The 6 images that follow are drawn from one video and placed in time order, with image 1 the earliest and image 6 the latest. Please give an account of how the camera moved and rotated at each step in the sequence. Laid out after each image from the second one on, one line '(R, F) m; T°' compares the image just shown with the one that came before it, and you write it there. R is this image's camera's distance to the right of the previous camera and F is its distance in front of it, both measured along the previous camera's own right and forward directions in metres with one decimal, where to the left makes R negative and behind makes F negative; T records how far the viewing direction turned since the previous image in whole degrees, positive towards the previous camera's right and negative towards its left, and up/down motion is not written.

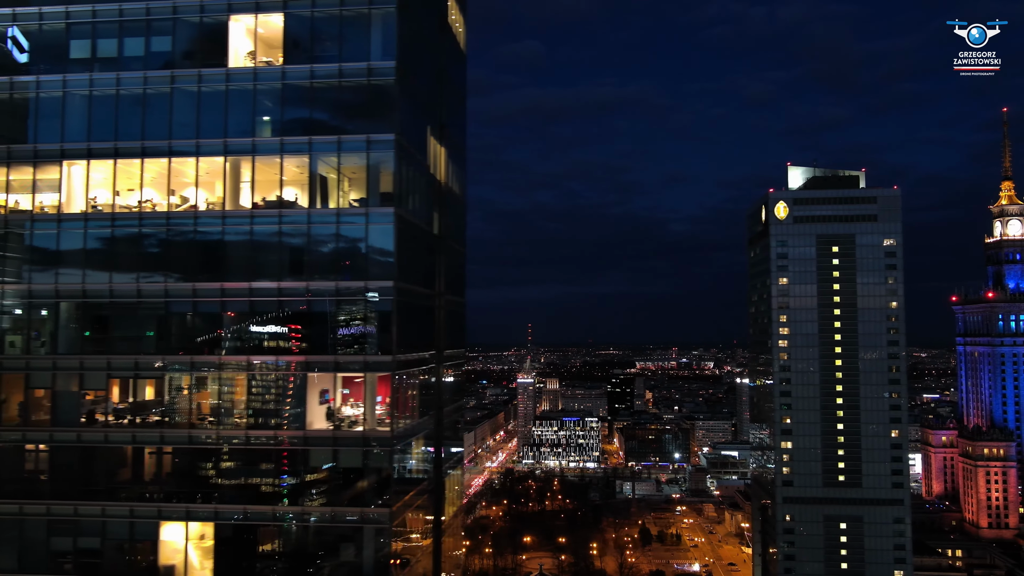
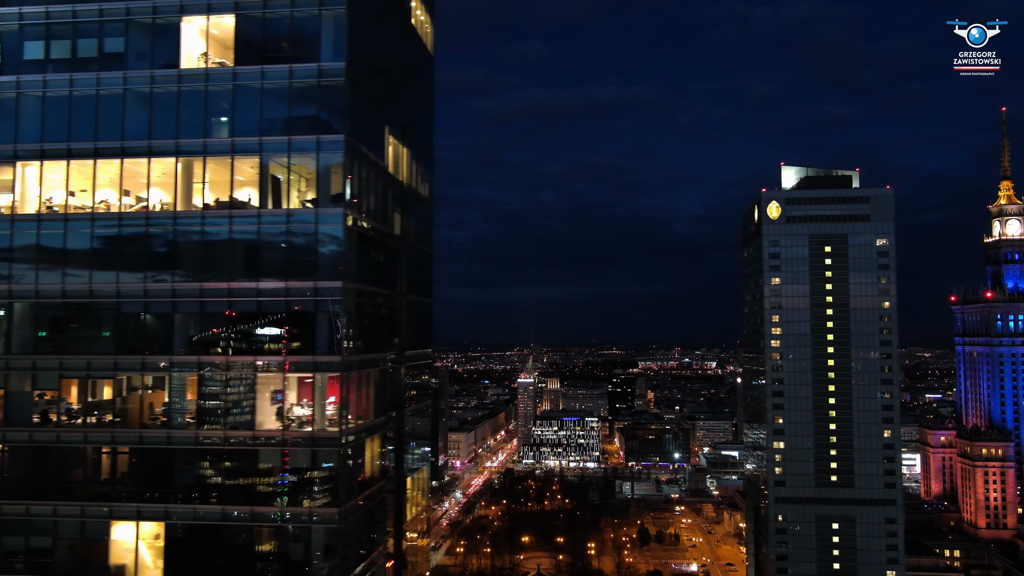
(+0.7, 0.0) m; 0°
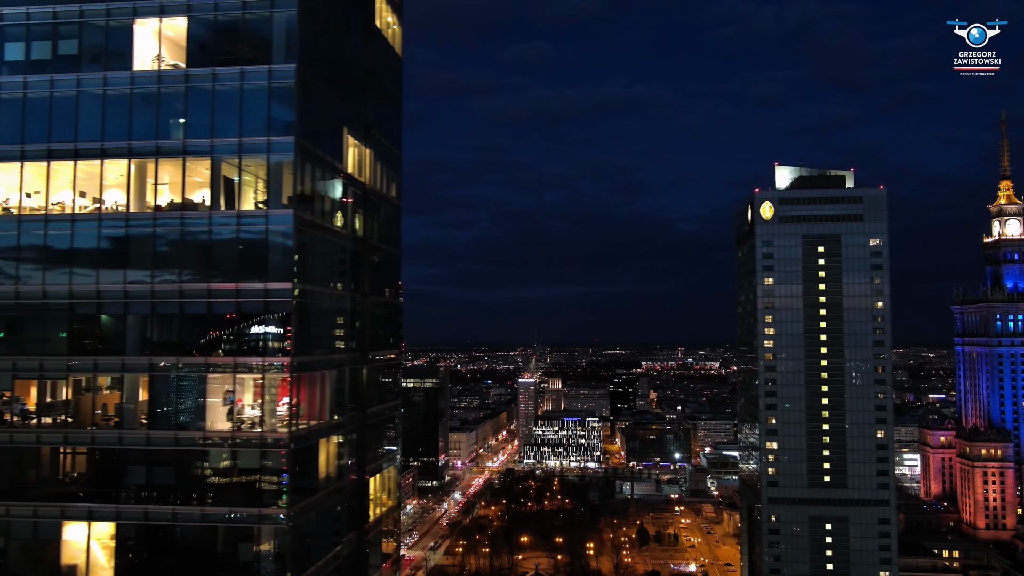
(+0.7, 0.0) m; 0°
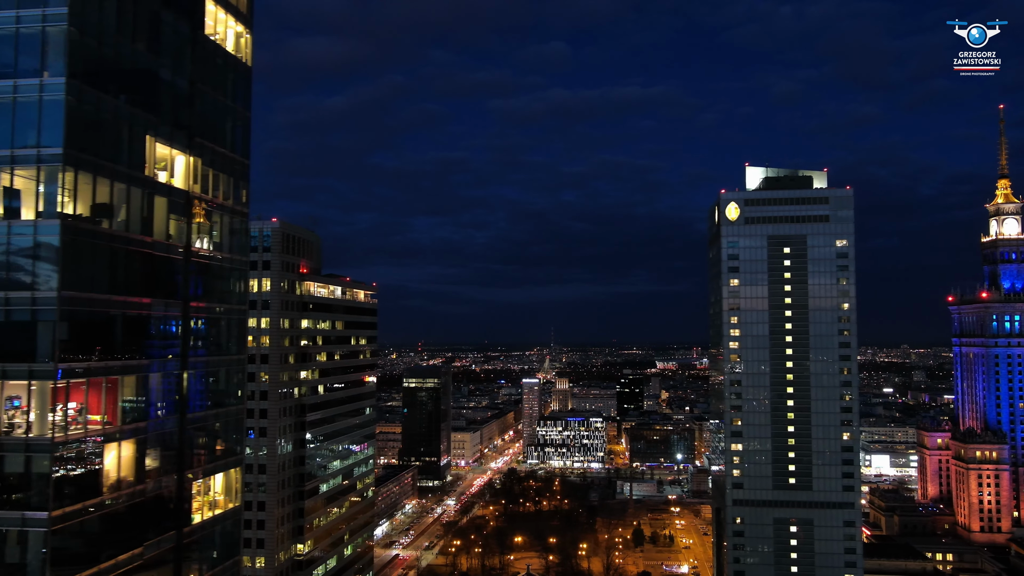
(+3.6, -0.2) m; -1°
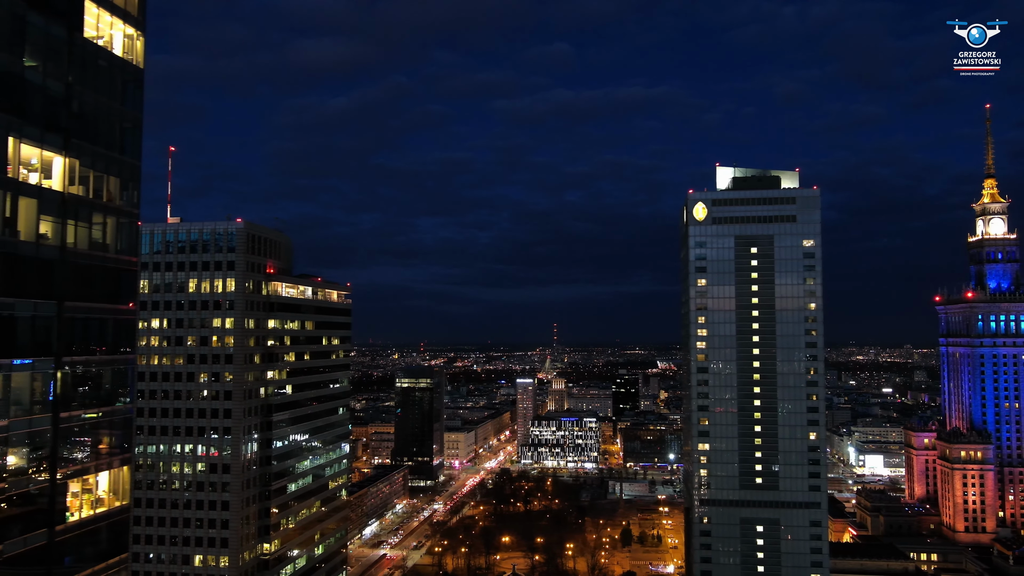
(+2.5, 0.0) m; 0°
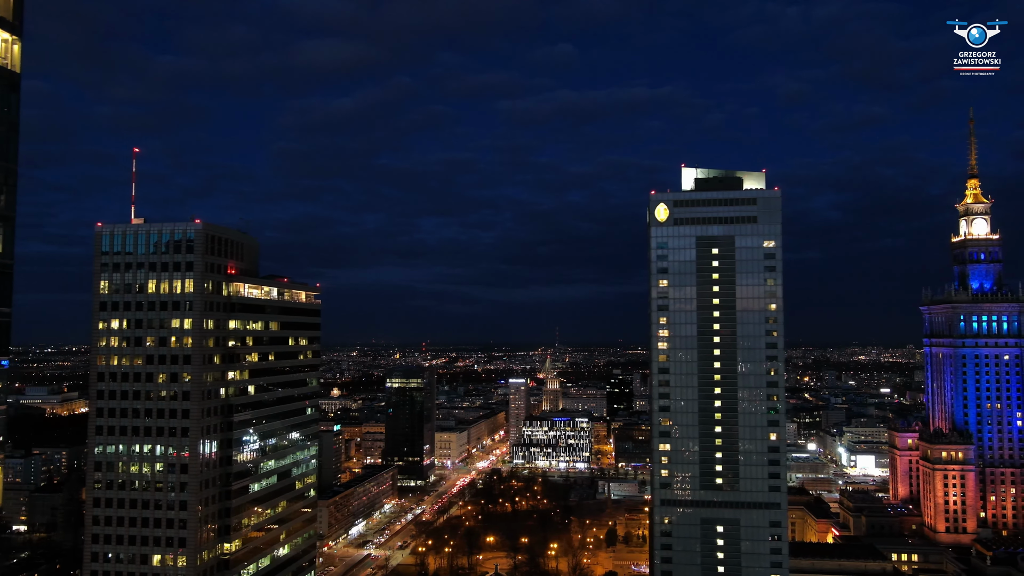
(+2.9, -0.1) m; 0°
